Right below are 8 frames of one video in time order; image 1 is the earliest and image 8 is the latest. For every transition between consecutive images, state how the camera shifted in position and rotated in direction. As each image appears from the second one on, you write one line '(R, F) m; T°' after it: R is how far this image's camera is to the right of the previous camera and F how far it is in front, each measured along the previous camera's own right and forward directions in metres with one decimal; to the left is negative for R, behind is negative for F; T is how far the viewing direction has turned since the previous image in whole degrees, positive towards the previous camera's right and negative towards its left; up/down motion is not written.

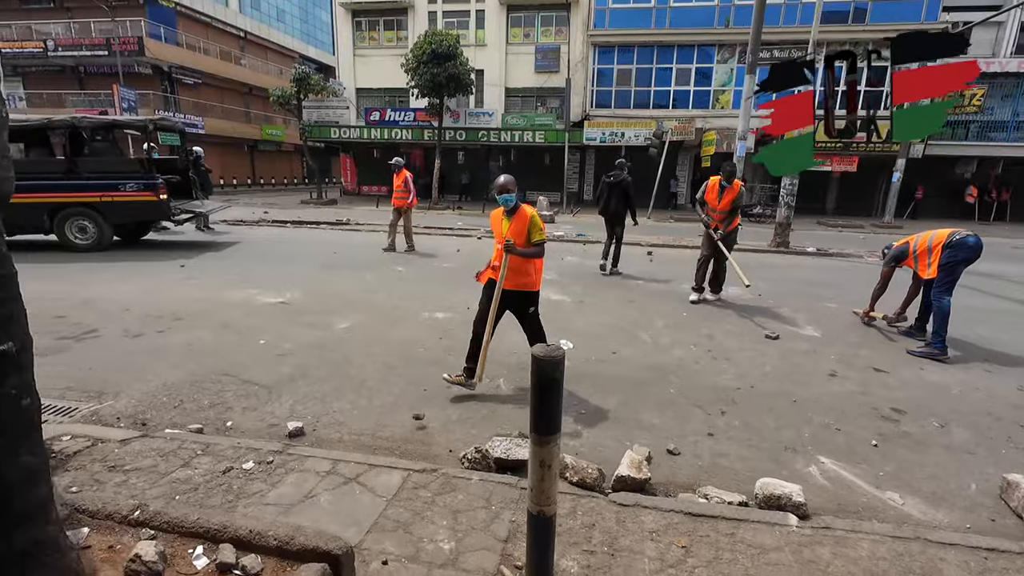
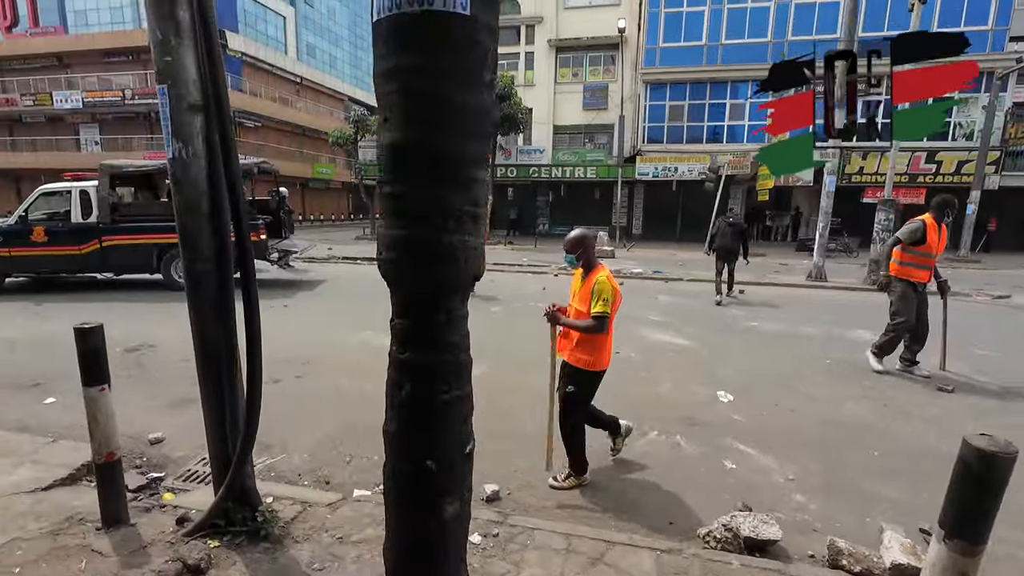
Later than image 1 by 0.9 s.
(-1.4, +0.2) m; -3°
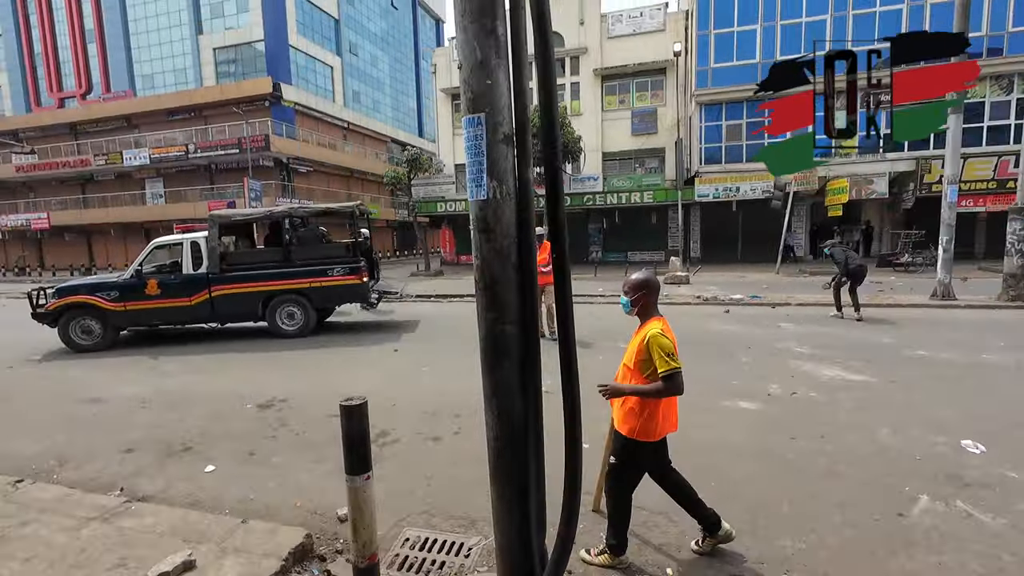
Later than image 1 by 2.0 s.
(-1.6, +0.5) m; -4°
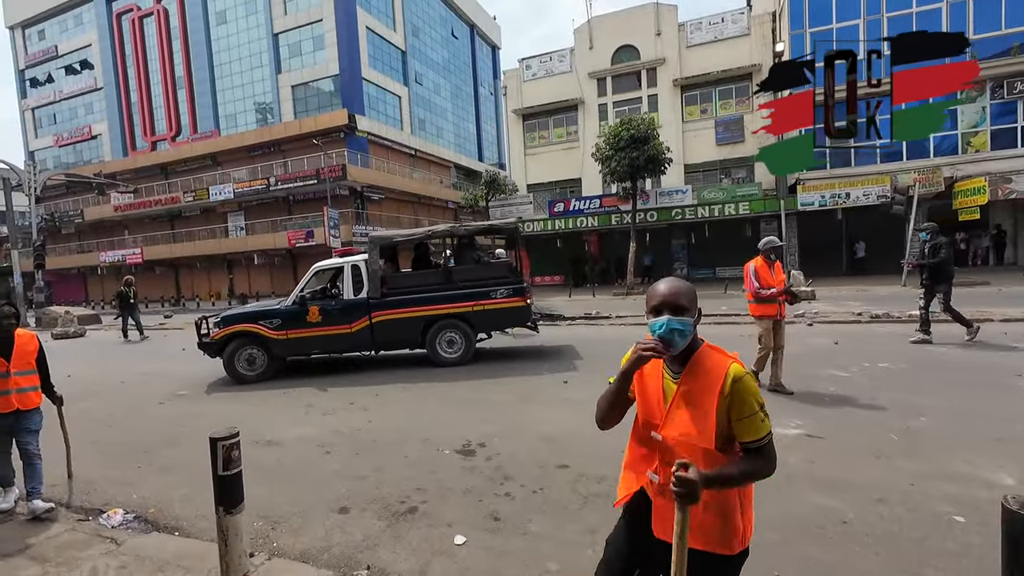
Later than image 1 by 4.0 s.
(-2.2, +0.9) m; -5°
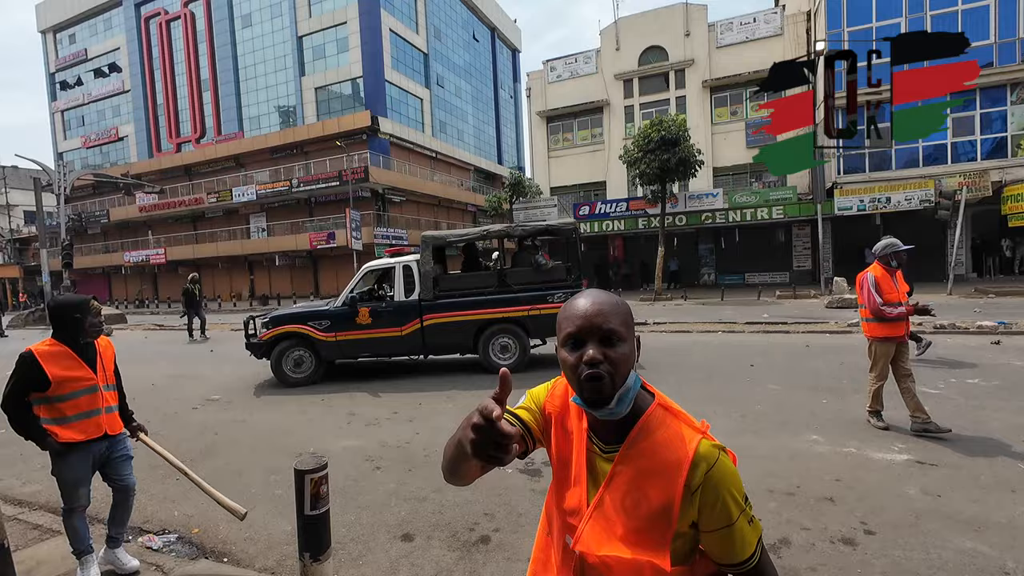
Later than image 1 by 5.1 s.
(-0.6, +0.5) m; -2°
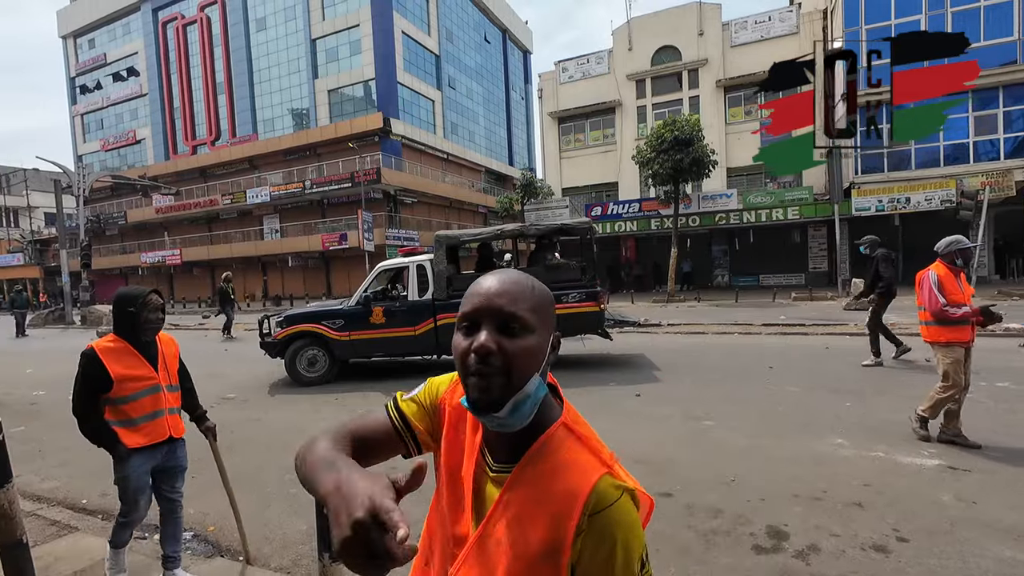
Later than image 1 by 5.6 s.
(-0.1, +0.1) m; -1°
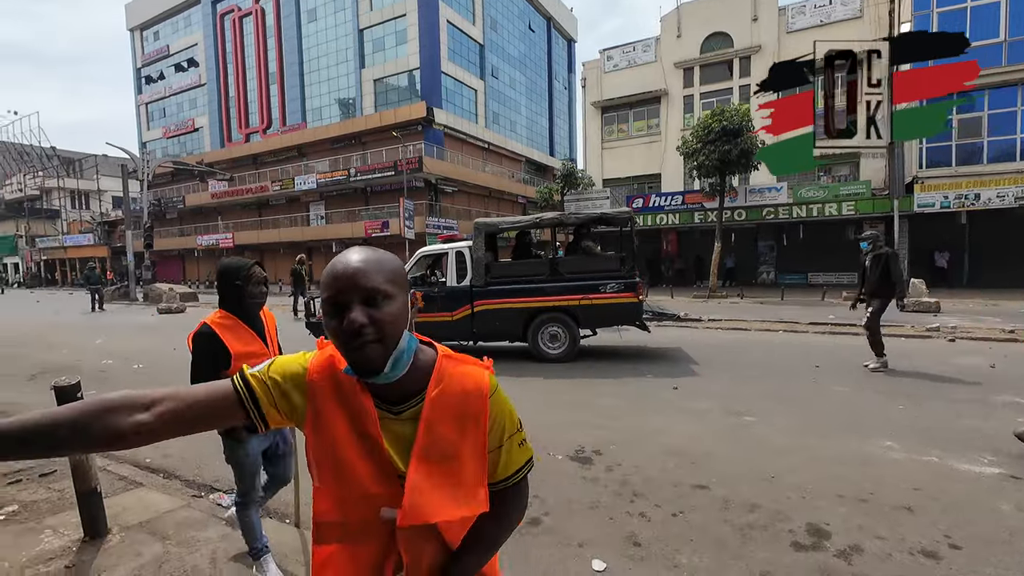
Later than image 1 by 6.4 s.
(0.0, 0.0) m; -4°
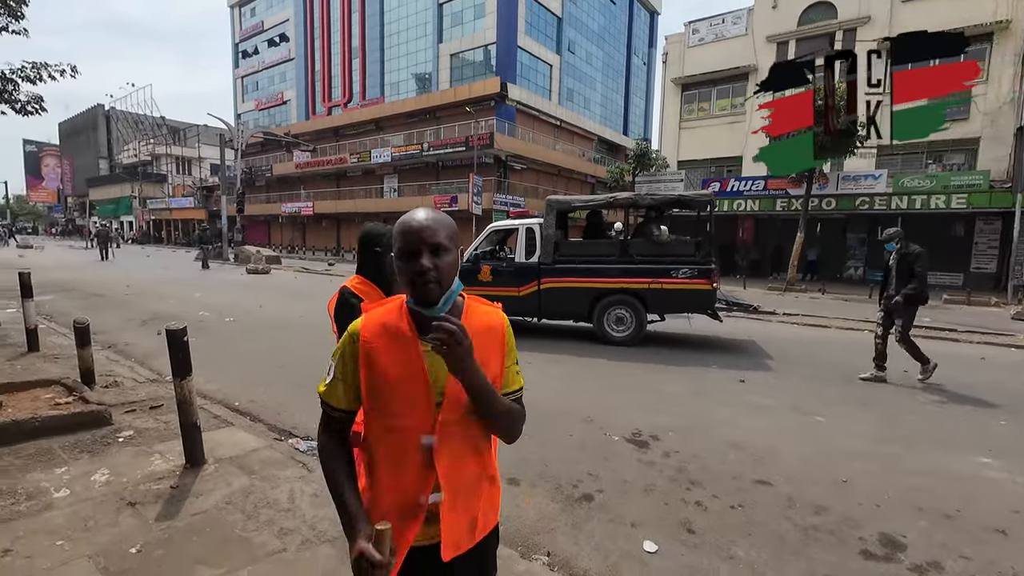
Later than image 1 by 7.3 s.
(0.0, 0.0) m; -7°
